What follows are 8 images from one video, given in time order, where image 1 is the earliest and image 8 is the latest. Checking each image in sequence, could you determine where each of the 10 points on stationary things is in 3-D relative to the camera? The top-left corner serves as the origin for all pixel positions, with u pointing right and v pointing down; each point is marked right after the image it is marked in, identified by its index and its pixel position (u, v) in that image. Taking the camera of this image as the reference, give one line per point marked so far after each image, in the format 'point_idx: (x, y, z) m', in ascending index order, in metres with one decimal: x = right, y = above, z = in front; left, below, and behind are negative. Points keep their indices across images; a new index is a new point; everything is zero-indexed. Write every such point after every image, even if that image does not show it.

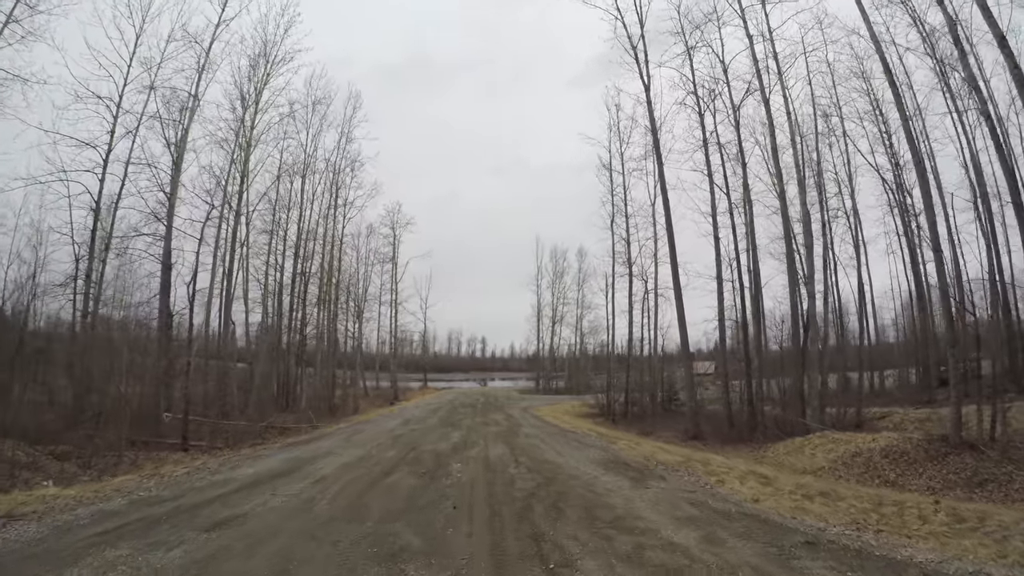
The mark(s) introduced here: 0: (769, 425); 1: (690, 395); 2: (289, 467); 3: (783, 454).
0: (+8.0, -4.1, +17.2) m
1: (+5.6, -3.4, +17.9) m
2: (-3.4, -2.6, +8.3) m
3: (+6.7, -3.9, +13.6) m
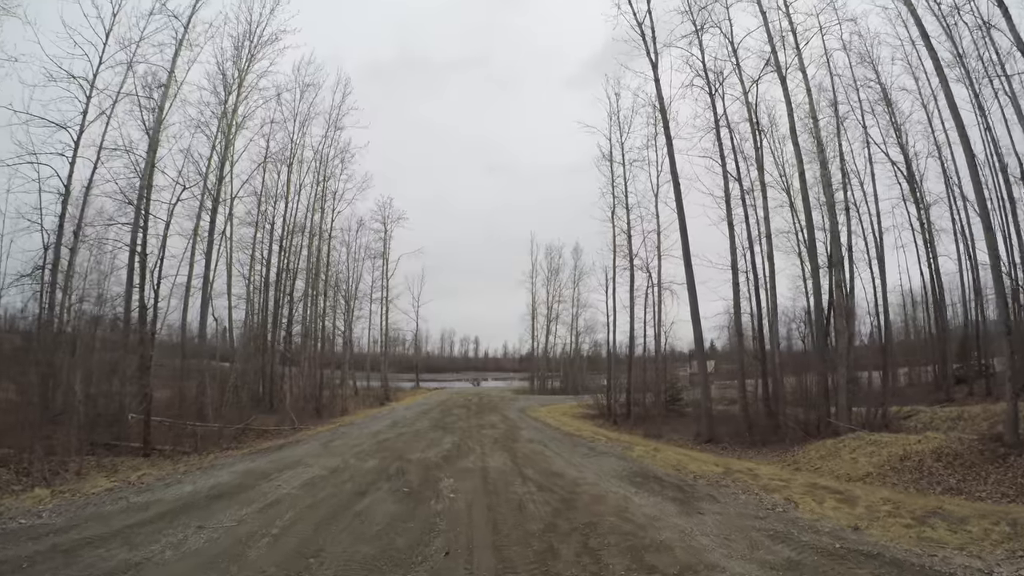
0: (+7.9, -3.9, +15.7) m
1: (+5.6, -3.1, +16.4) m
2: (-3.3, -2.3, +6.8) m
3: (+6.7, -3.6, +12.2) m
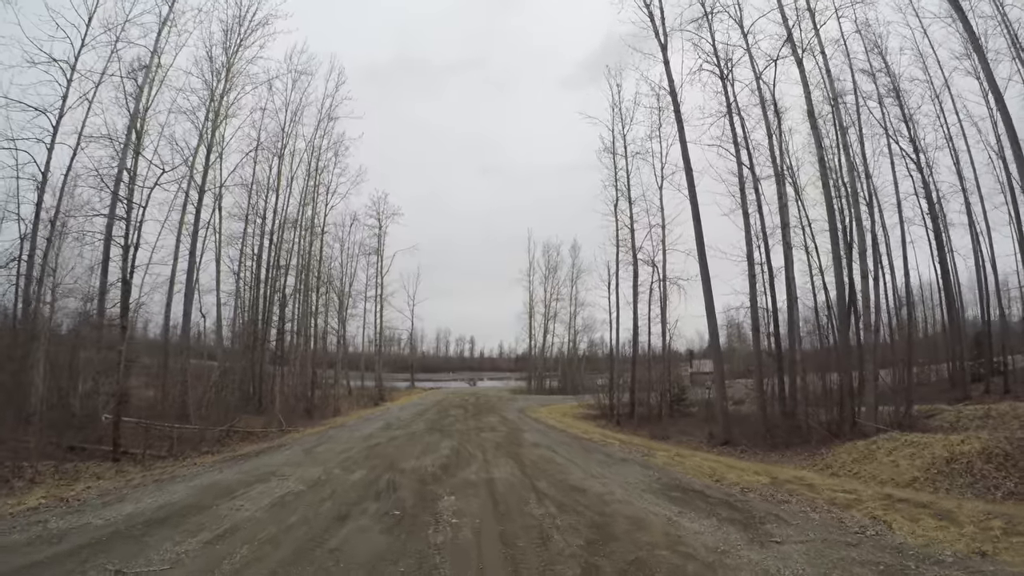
0: (+8.0, -3.6, +14.7) m
1: (+5.6, -2.9, +15.3) m
2: (-3.2, -2.1, +5.6) m
3: (+6.7, -3.4, +11.1) m
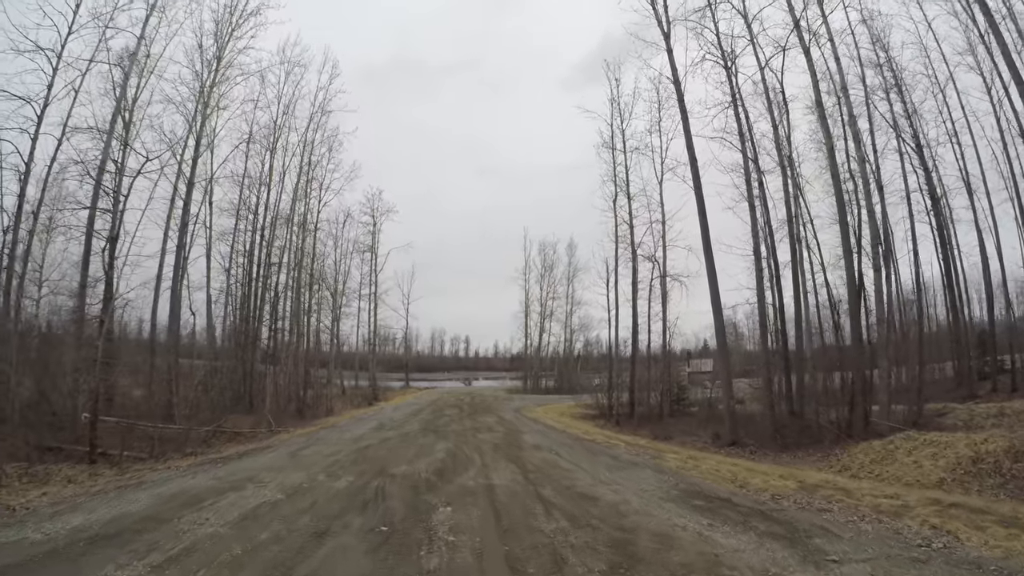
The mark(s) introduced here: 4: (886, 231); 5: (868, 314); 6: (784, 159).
0: (+8.0, -3.5, +14.1) m
1: (+5.6, -2.8, +14.7) m
2: (-3.1, -2.0, +5.0) m
3: (+6.7, -3.3, +10.5) m
4: (+10.9, +1.6, +16.5) m
5: (+10.3, -0.7, +16.4) m
6: (+8.9, +4.2, +18.7) m
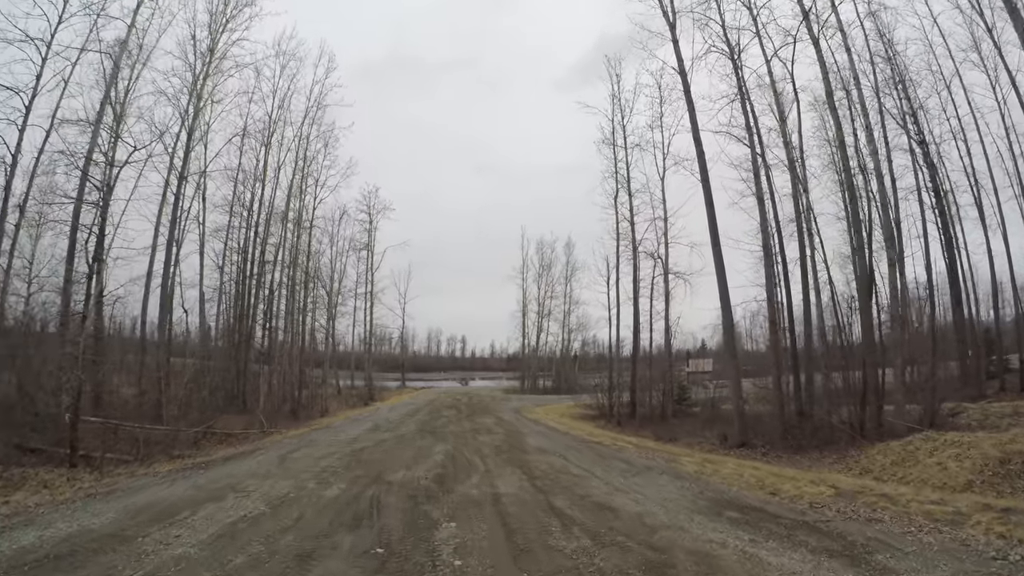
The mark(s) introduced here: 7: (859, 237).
0: (+8.0, -3.4, +13.6) m
1: (+5.6, -2.7, +14.2) m
2: (-3.1, -1.8, +4.4) m
3: (+6.8, -3.2, +10.0) m
4: (+11.0, +1.7, +16.0) m
5: (+10.3, -0.7, +15.9) m
6: (+9.0, +4.2, +18.2) m
7: (+9.7, +1.4, +15.7) m
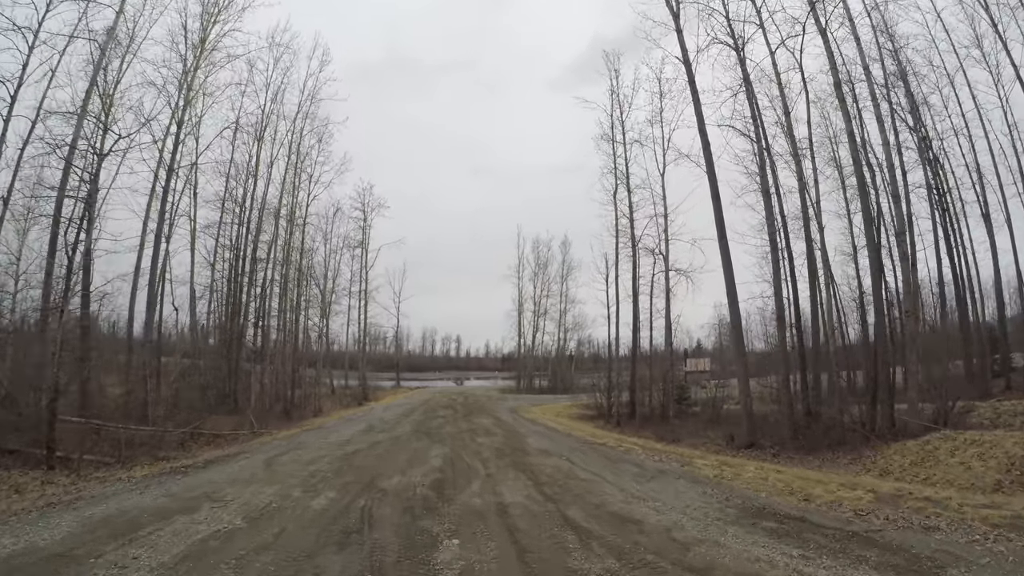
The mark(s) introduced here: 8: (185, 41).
0: (+8.0, -3.3, +13.1) m
1: (+5.6, -2.6, +13.7) m
2: (-3.0, -1.7, +3.8) m
3: (+6.8, -3.1, +9.6) m
4: (+10.9, +1.8, +15.6) m
5: (+10.3, -0.6, +15.4) m
6: (+8.9, +4.3, +17.7) m
7: (+9.6, +1.5, +15.3) m
8: (-7.4, +5.6, +12.8) m
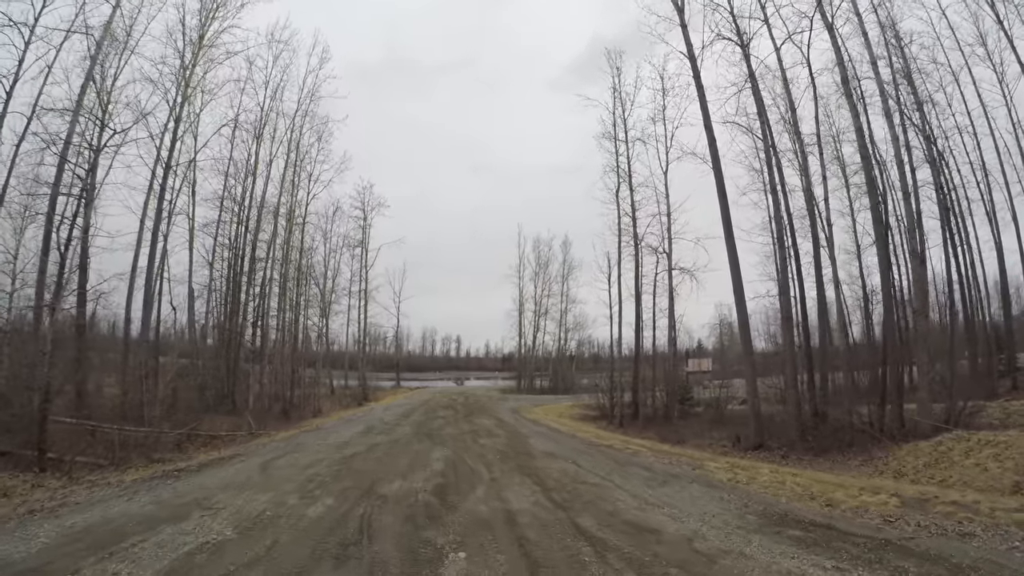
0: (+8.0, -3.3, +12.9) m
1: (+5.6, -2.5, +13.5) m
2: (-2.9, -1.7, +3.6) m
3: (+6.9, -3.1, +9.3) m
4: (+11.0, +1.8, +15.3) m
5: (+10.4, -0.5, +15.2) m
6: (+9.0, +4.4, +17.5) m
7: (+9.7, +1.6, +15.0) m
8: (-7.3, +5.6, +12.6) m
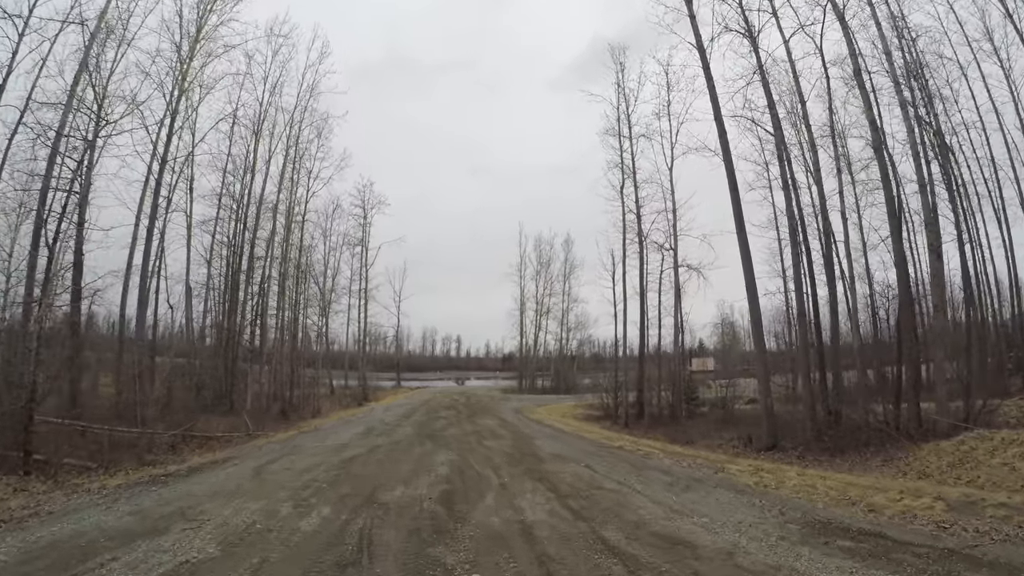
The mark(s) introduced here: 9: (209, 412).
0: (+8.2, -3.2, +12.4) m
1: (+5.8, -2.4, +13.0) m
2: (-2.8, -1.6, +3.1) m
3: (+7.0, -3.0, +8.8) m
4: (+11.1, +1.9, +14.8) m
5: (+10.5, -0.4, +14.7) m
6: (+9.1, +4.5, +17.0) m
7: (+9.8, +1.7, +14.6) m
8: (-7.2, +5.7, +12.1) m
9: (-10.6, -4.3, +19.6) m
